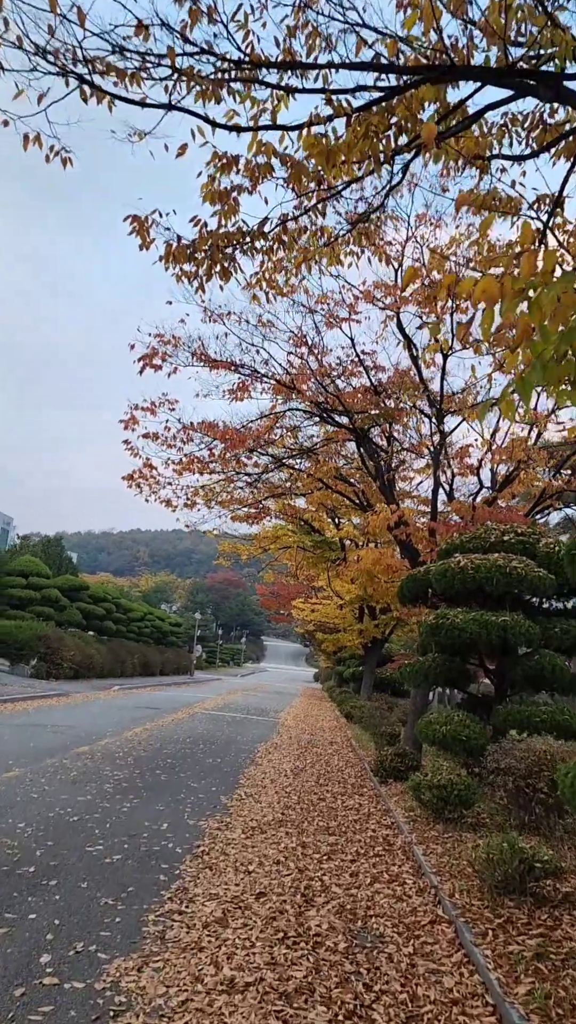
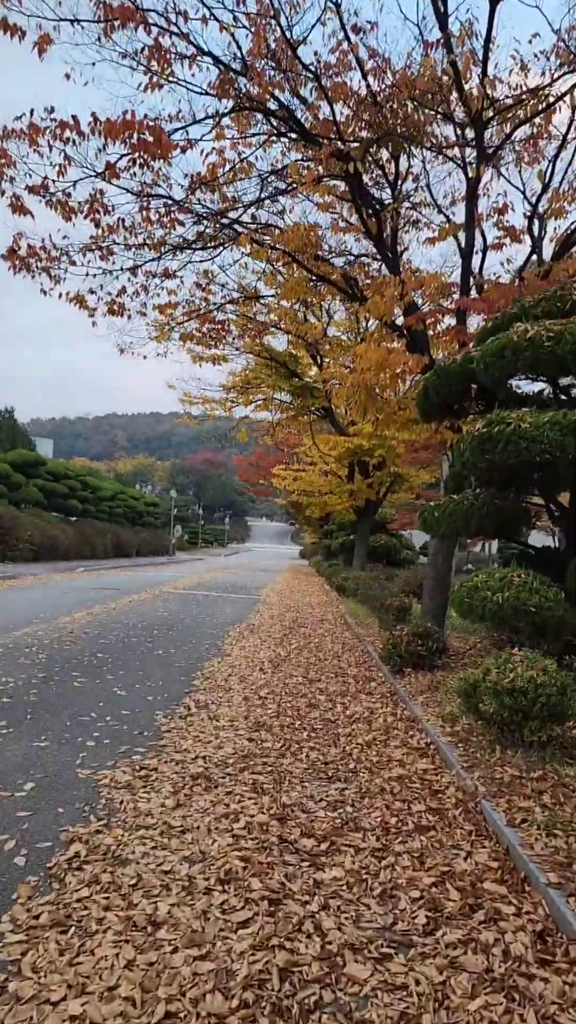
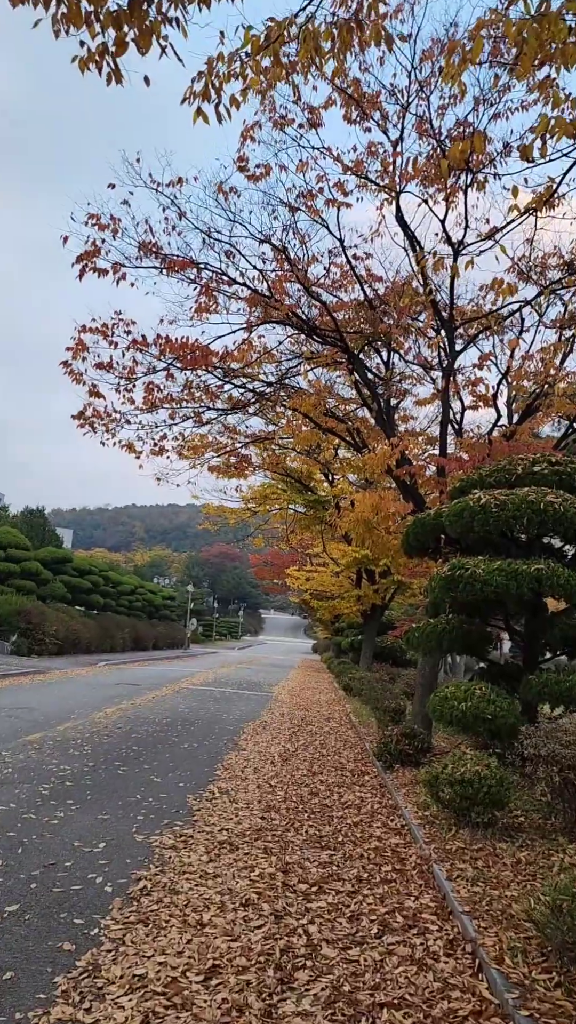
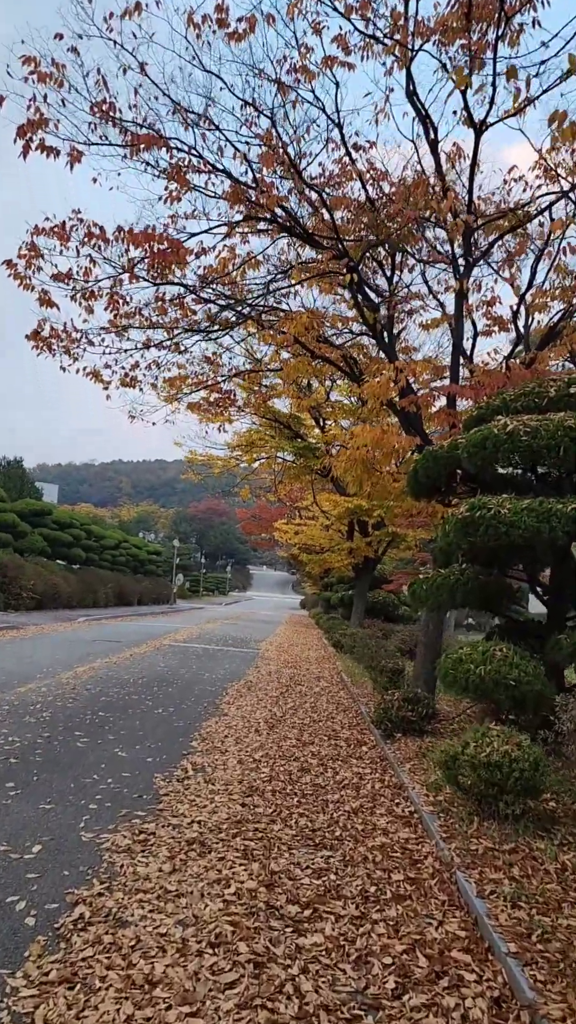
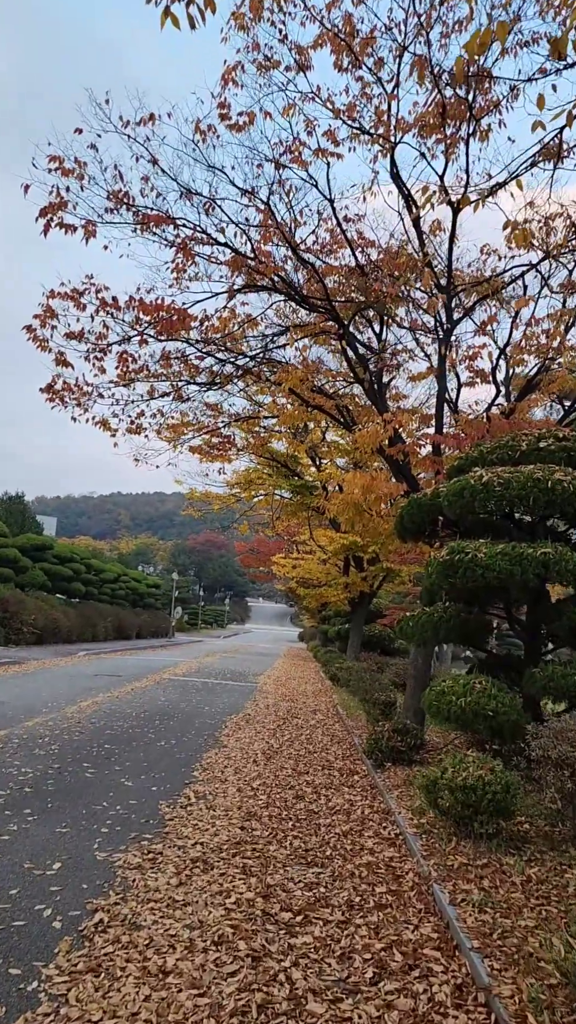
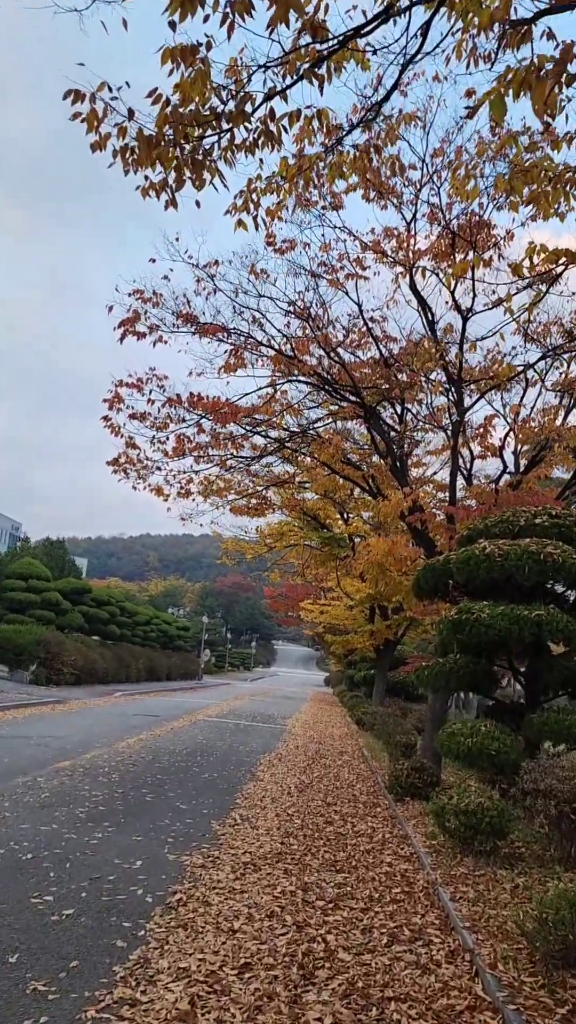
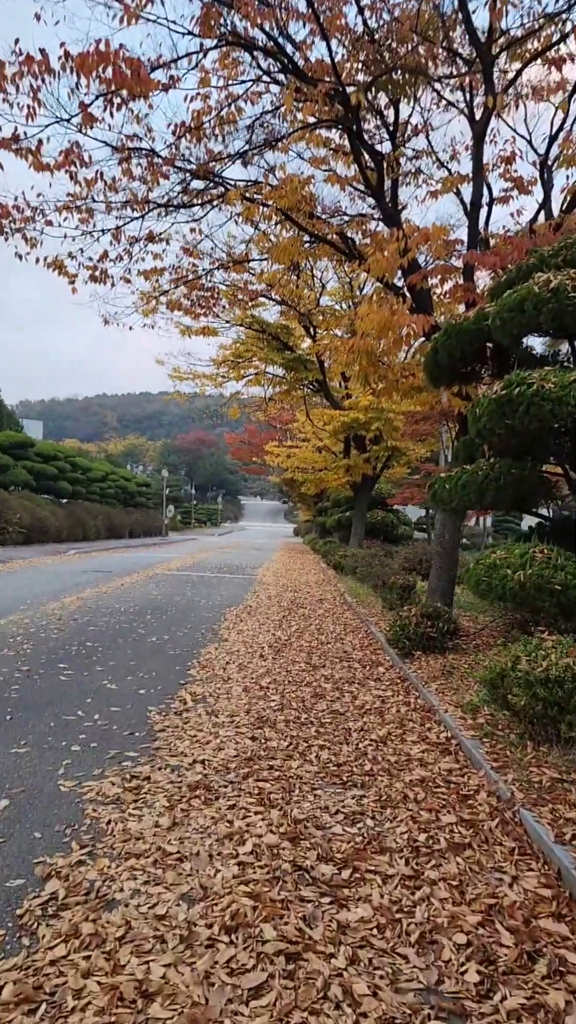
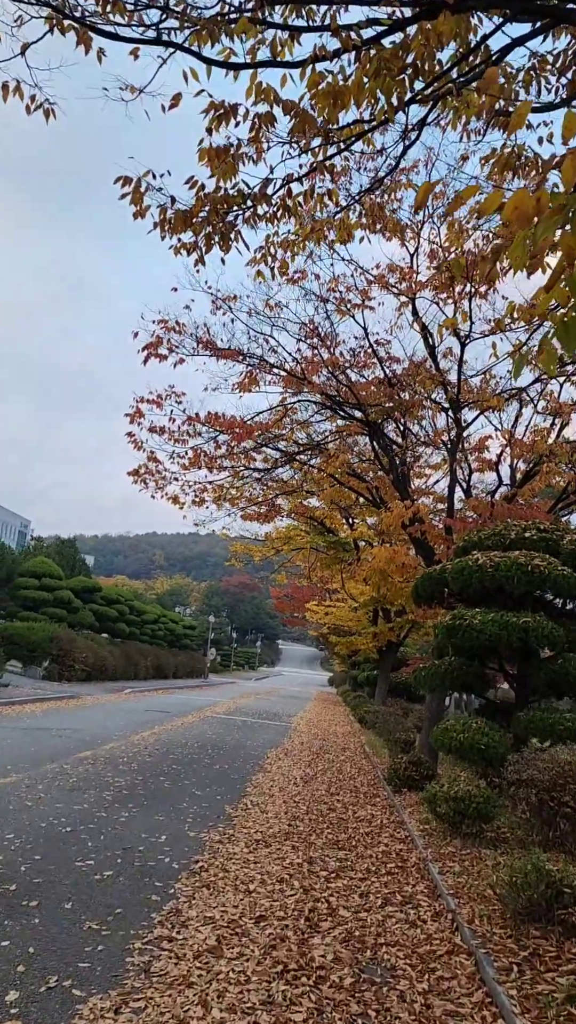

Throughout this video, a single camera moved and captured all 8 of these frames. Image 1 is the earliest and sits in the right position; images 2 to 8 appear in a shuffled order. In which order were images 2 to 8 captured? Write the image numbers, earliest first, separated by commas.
8, 6, 3, 5, 4, 2, 7
